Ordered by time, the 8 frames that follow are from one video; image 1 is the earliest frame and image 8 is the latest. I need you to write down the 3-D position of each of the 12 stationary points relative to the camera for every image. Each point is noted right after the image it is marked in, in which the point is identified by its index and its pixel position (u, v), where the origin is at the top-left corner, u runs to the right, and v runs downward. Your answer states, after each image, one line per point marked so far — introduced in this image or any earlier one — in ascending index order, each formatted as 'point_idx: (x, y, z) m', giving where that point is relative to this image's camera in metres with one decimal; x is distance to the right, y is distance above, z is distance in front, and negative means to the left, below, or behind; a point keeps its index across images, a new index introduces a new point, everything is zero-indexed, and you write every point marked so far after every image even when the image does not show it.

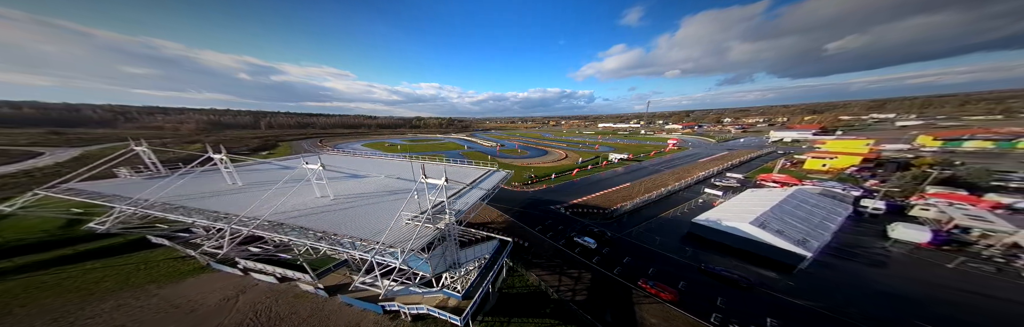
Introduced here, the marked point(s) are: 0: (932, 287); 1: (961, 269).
0: (+19.2, -5.8, +9.2) m
1: (+23.2, -5.4, +10.1) m
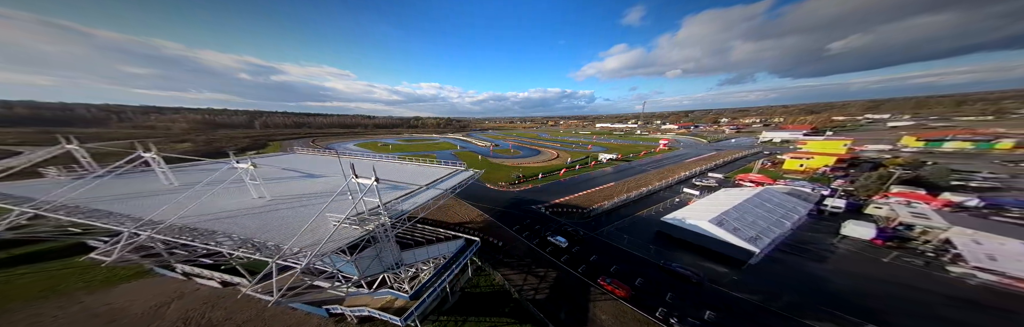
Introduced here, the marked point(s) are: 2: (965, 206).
0: (+17.2, -5.9, +9.8) m
1: (+21.2, -5.5, +10.9) m
2: (+41.7, -3.8, +16.8) m
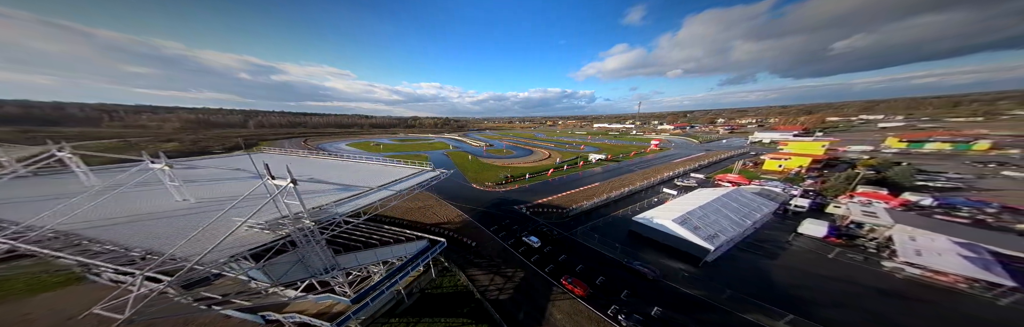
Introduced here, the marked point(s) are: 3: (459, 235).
0: (+15.3, -5.9, +10.3) m
1: (+19.2, -5.6, +11.5) m
2: (+39.5, -4.0, +18.1) m
3: (-4.5, -6.0, +16.4) m
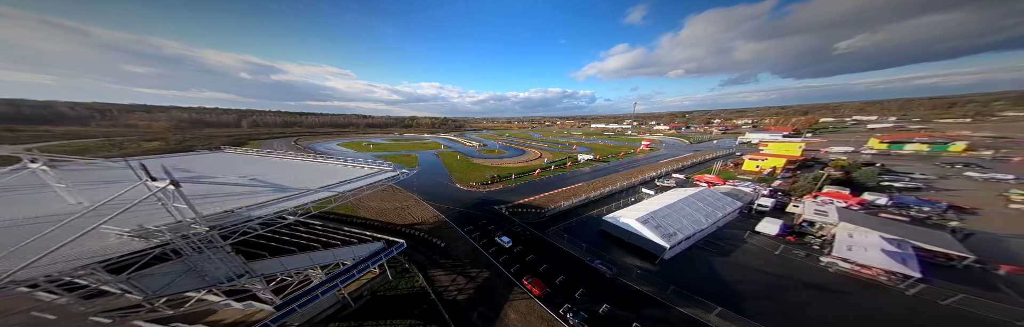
0: (+13.1, -6.0, +10.9) m
1: (+17.0, -5.7, +12.2) m
2: (+37.1, -4.2, +19.5) m
3: (-6.9, -6.0, +16.2) m
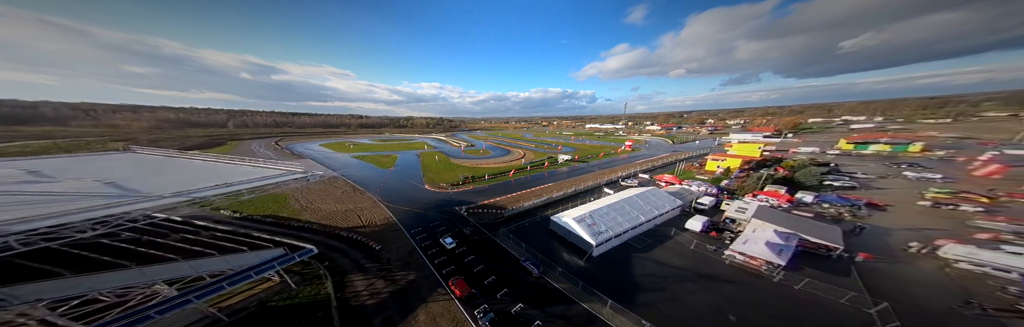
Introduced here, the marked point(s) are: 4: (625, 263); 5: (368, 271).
0: (+8.9, -6.1, +11.7) m
1: (+12.7, -5.8, +13.3) m
2: (+32.2, -4.4, +22.0) m
3: (-11.5, -6.0, +15.6) m
4: (+7.3, -6.3, +12.4) m
5: (-8.2, -6.2, +11.2) m
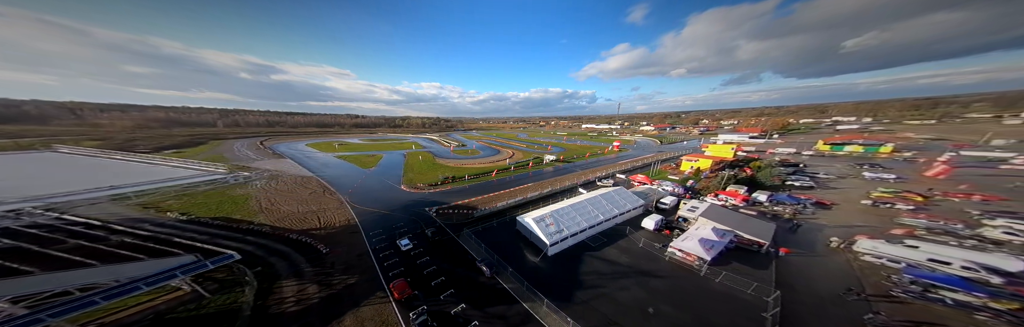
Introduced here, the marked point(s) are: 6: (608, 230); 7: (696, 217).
0: (+5.8, -6.2, +12.0) m
1: (+9.5, -5.9, +13.7) m
2: (+28.5, -4.5, +23.4) m
3: (-14.7, -6.0, +14.9) m
4: (+4.2, -6.3, +12.6) m
5: (-11.3, -6.2, +10.6) m
6: (+8.5, -5.7, +17.2) m
7: (+15.9, -4.5, +16.7) m
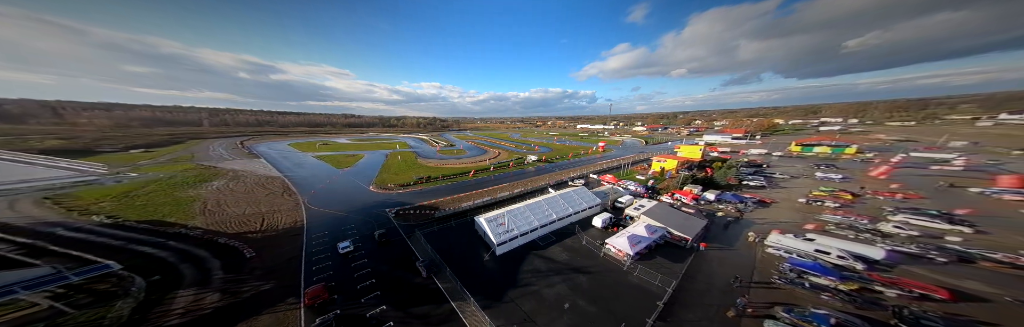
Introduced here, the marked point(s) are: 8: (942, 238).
0: (+1.8, -6.1, +12.0) m
1: (+5.4, -5.8, +14.0) m
2: (+24.0, -4.6, +24.6) m
3: (-18.8, -5.9, +13.9) m
4: (+0.2, -6.2, +12.6) m
5: (-15.1, -6.0, +9.8) m
6: (+4.3, -5.7, +17.4) m
7: (+11.7, -4.6, +17.2) m
8: (+26.5, -4.6, +12.1) m
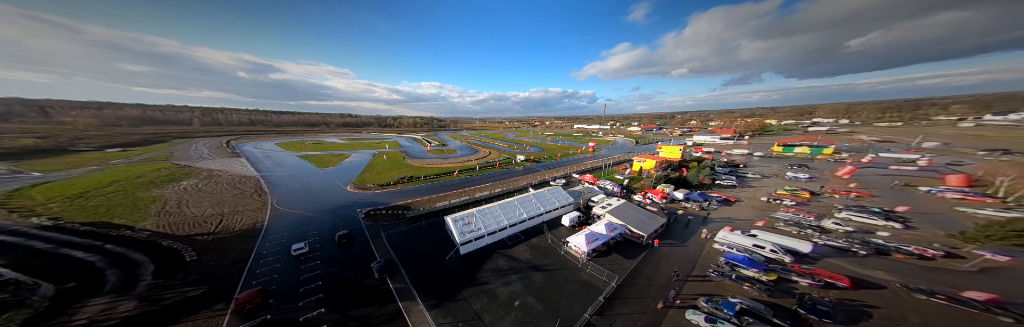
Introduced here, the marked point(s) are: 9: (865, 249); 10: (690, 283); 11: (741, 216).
0: (-0.9, -6.0, +11.9) m
1: (+2.6, -5.8, +14.0) m
2: (+20.8, -4.5, +25.2) m
3: (-21.6, -5.7, +13.2) m
4: (-2.6, -6.1, +12.4) m
5: (-17.8, -5.9, +9.2) m
6: (+1.4, -5.6, +17.4) m
7: (+8.8, -4.5, +17.4) m
8: (+23.8, -4.6, +12.7) m
9: (+19.7, -4.8, +10.8) m
10: (+8.3, -5.6, +8.9) m
11: (+19.3, -4.5, +16.5) m
